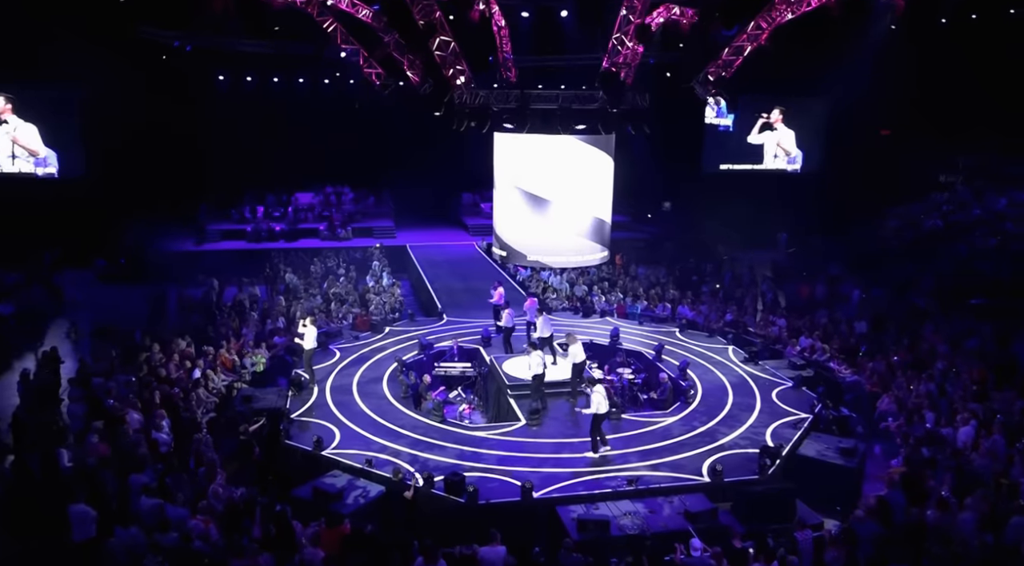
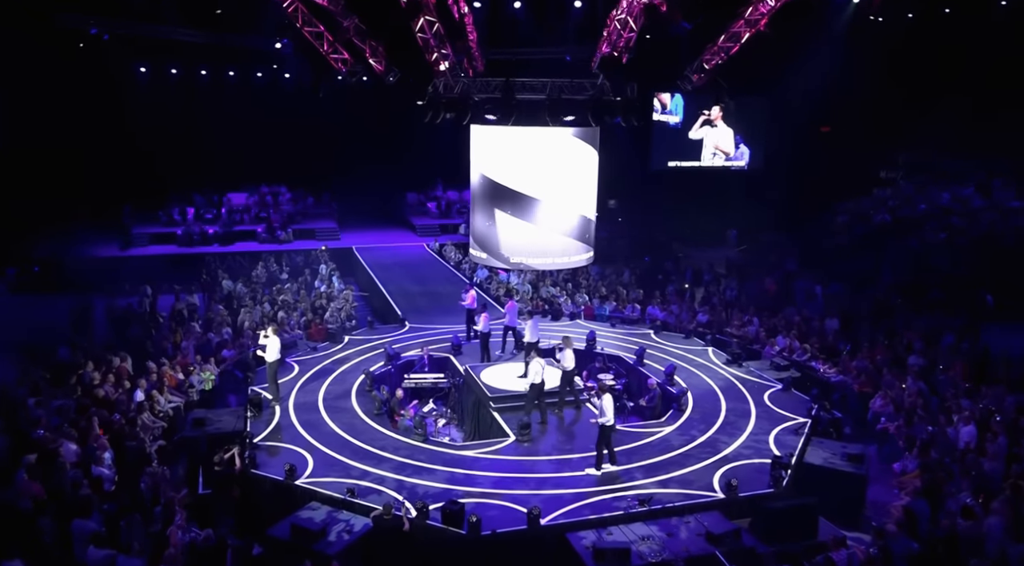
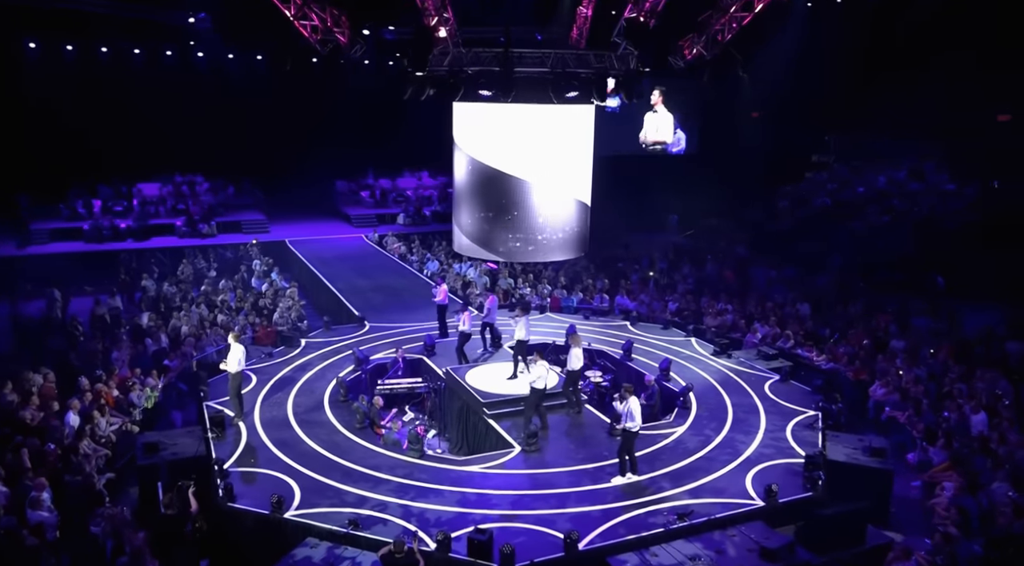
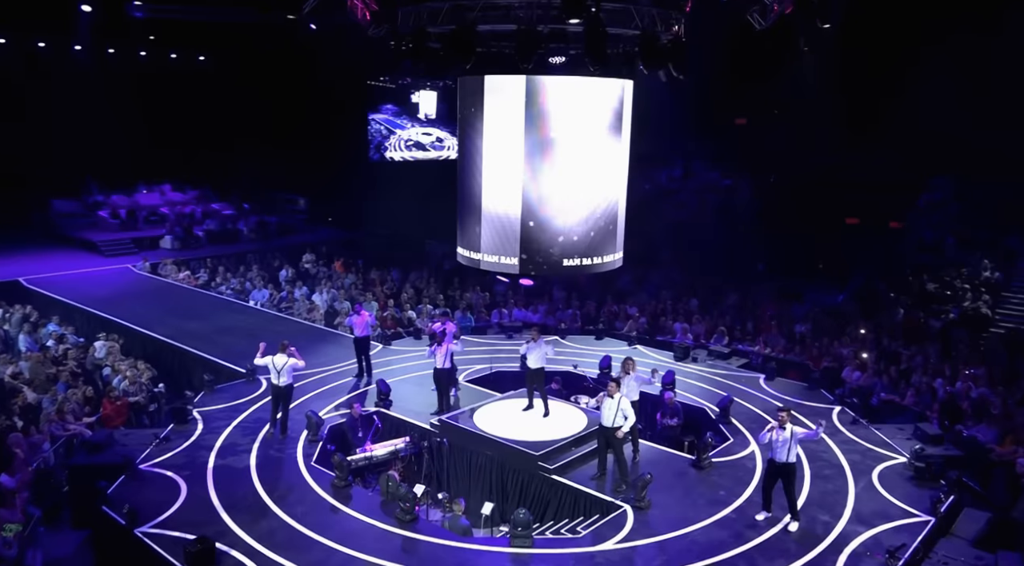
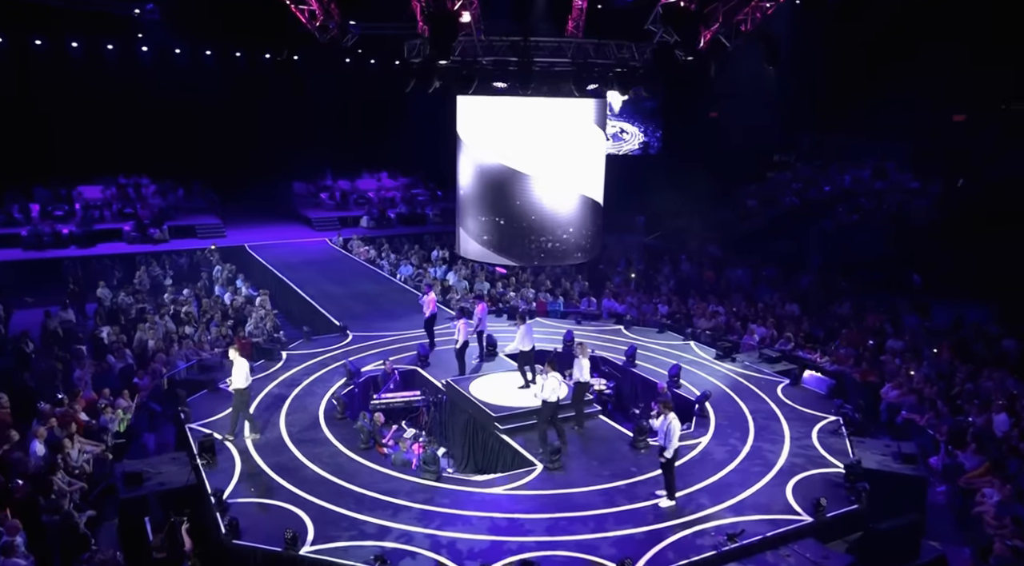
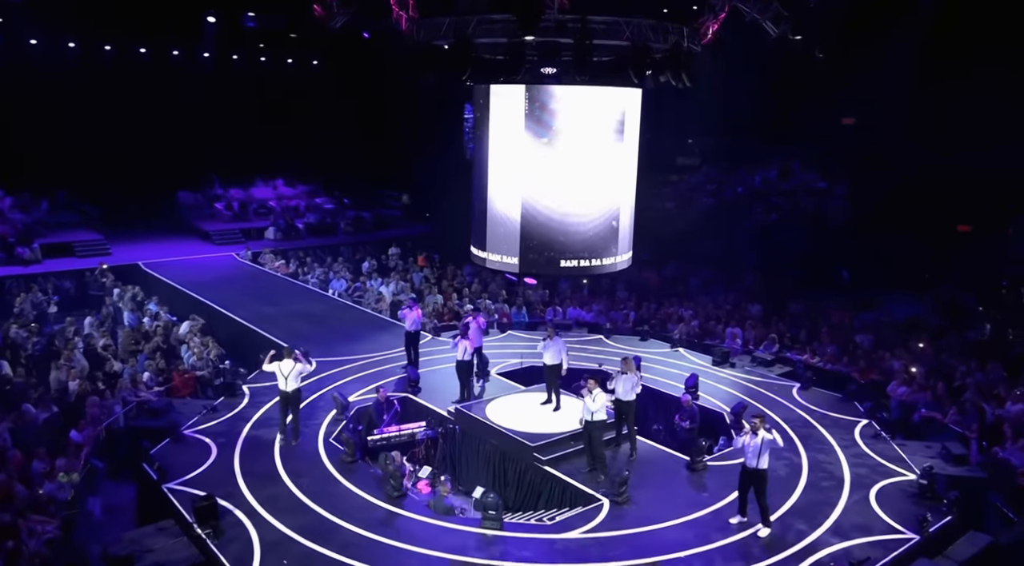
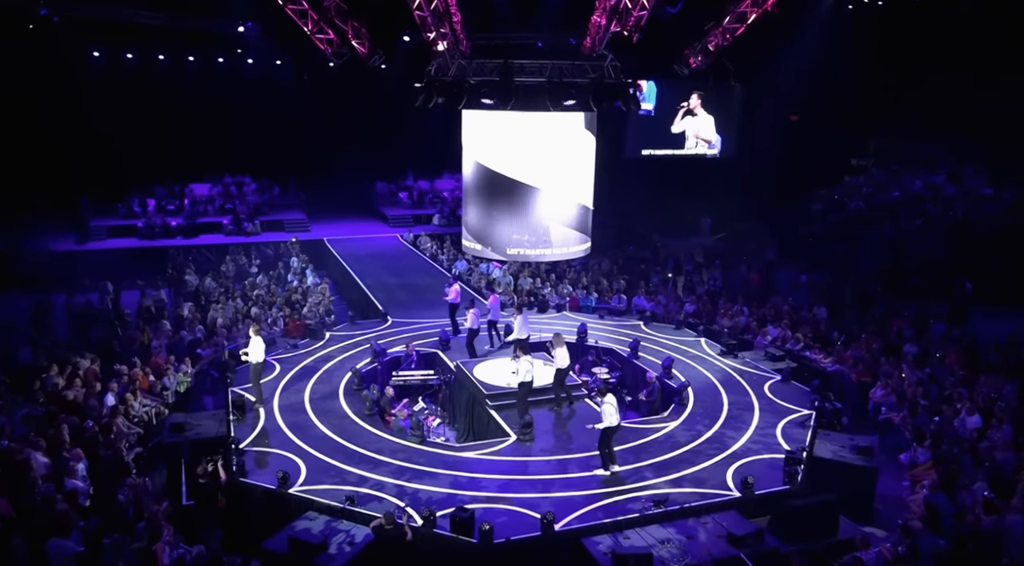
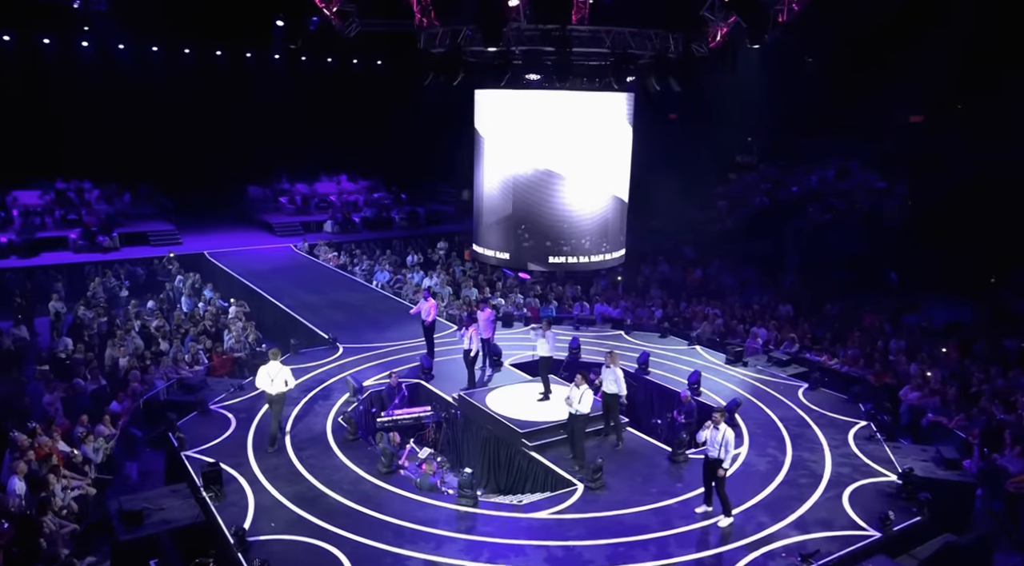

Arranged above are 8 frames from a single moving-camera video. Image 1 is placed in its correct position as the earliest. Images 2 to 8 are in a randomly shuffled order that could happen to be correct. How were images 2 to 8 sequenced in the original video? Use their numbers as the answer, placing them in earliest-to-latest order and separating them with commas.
2, 7, 3, 5, 8, 6, 4
